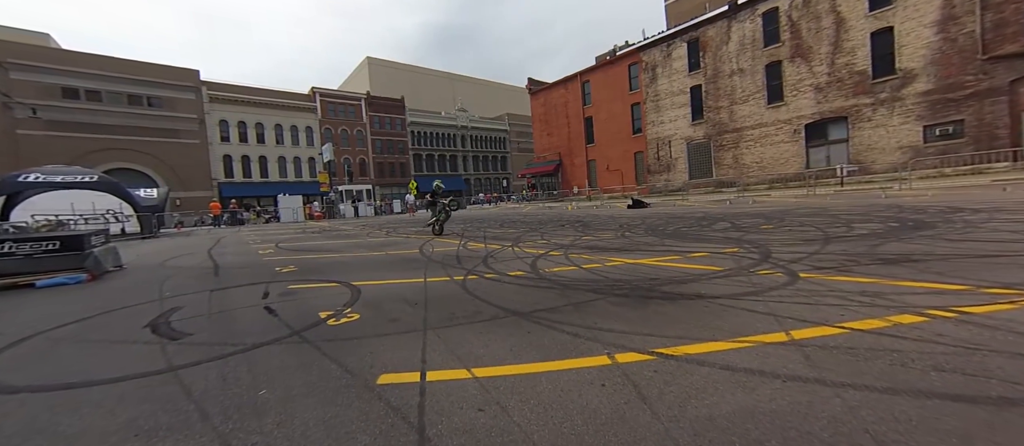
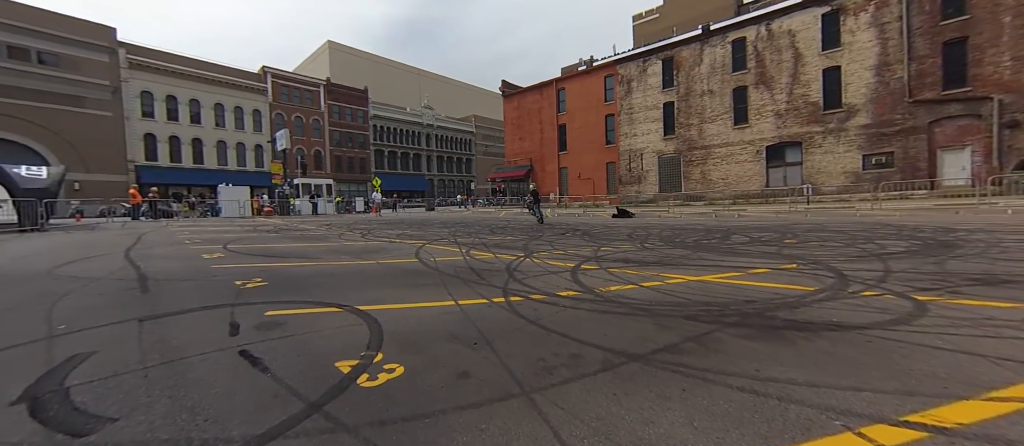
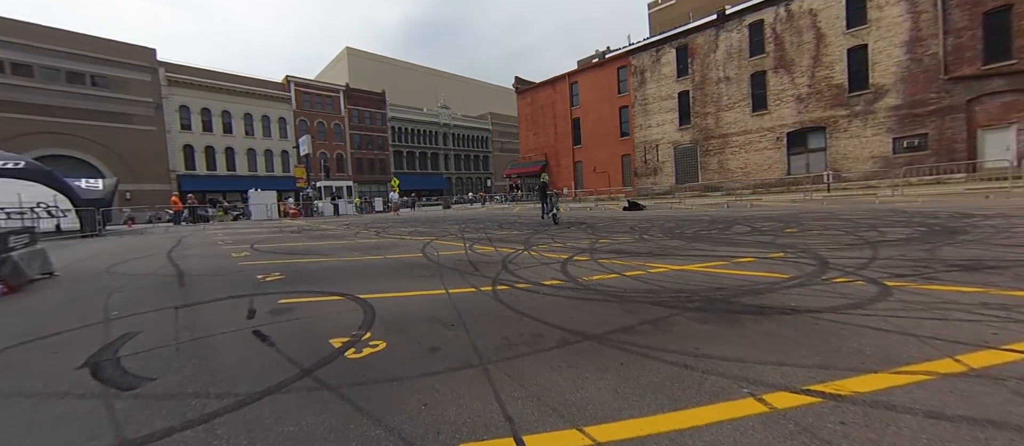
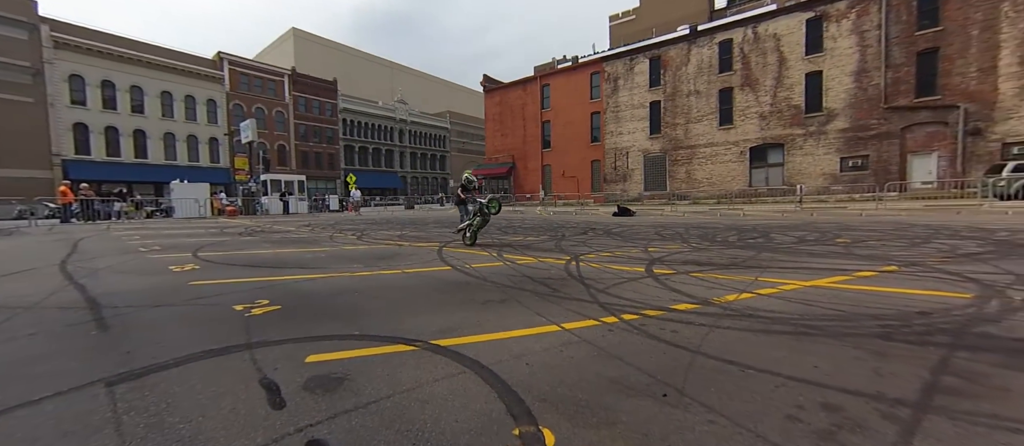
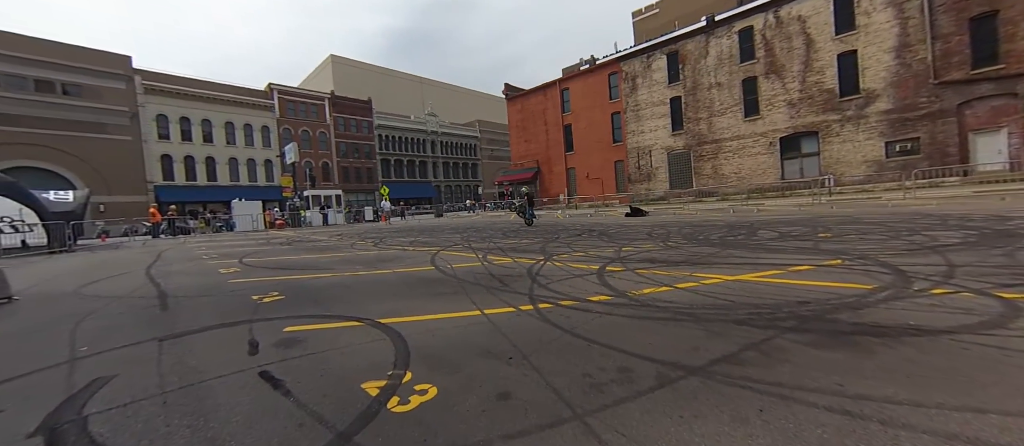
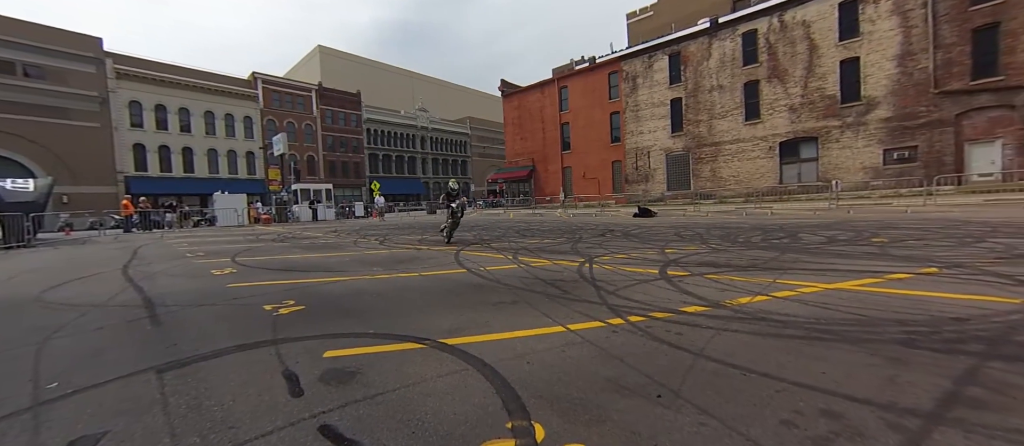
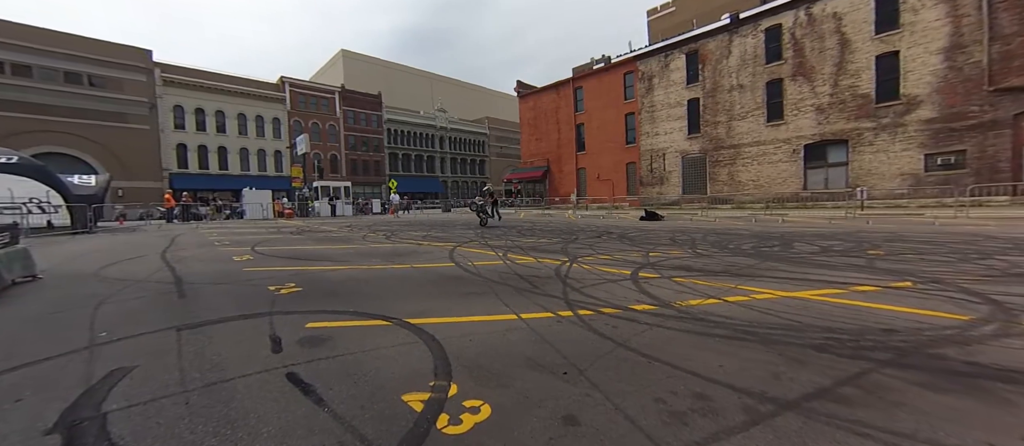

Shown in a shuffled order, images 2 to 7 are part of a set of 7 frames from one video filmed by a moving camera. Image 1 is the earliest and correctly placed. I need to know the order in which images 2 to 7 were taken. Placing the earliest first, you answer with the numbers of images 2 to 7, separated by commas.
3, 2, 5, 7, 6, 4
